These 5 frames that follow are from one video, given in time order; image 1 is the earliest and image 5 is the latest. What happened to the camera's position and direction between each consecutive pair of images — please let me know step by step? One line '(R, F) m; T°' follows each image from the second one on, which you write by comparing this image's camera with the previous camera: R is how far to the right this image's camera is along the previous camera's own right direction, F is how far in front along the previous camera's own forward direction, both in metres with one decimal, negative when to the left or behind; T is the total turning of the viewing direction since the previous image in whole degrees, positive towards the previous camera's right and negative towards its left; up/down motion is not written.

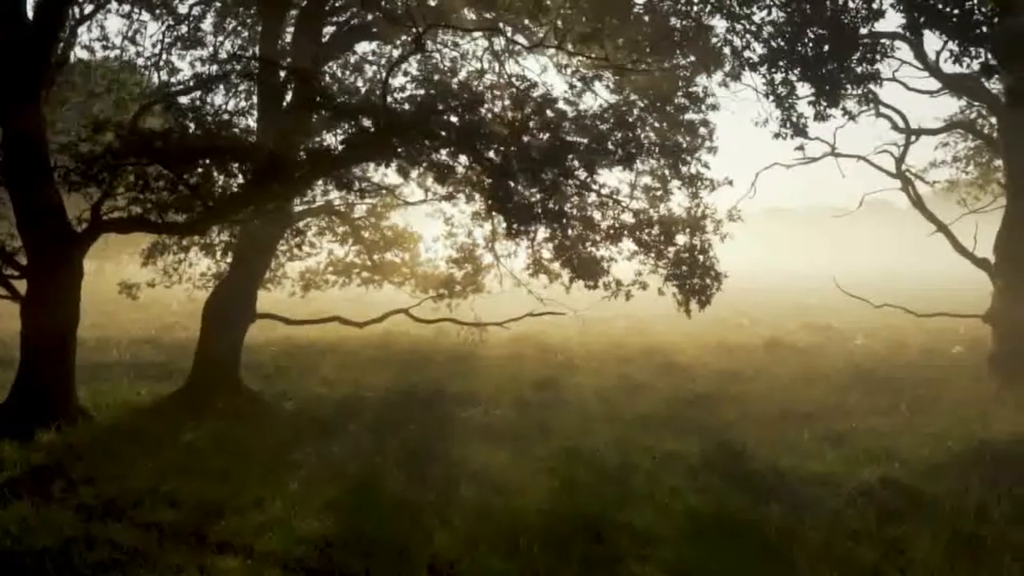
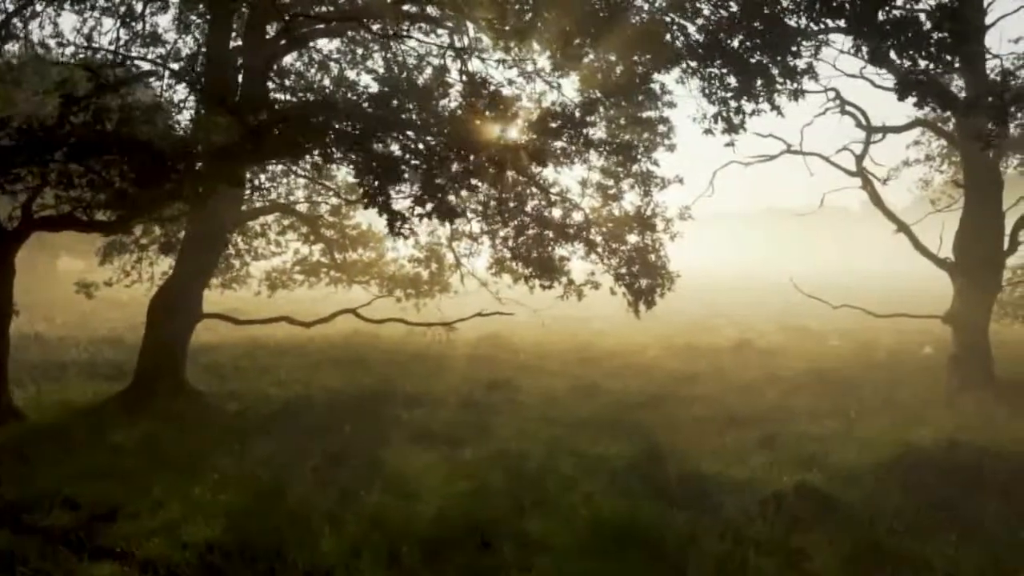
(+1.1, +0.2) m; -1°
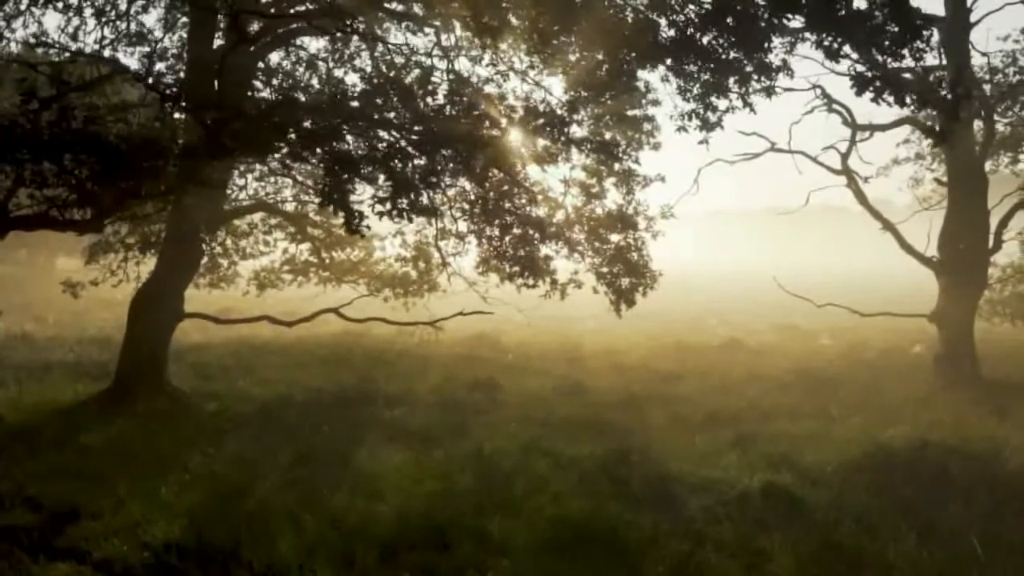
(+0.4, +0.1) m; 0°
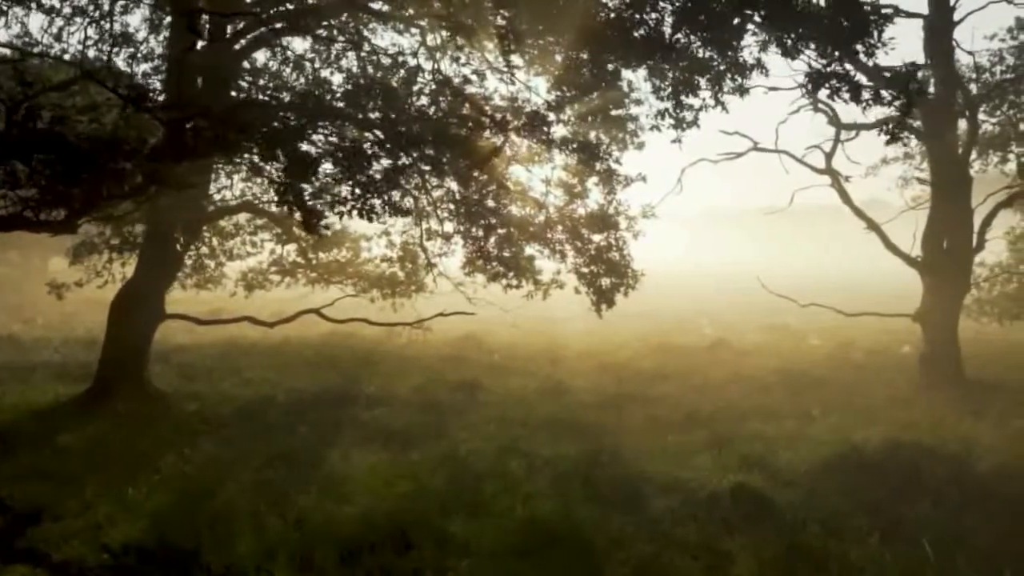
(+0.4, +0.1) m; 0°
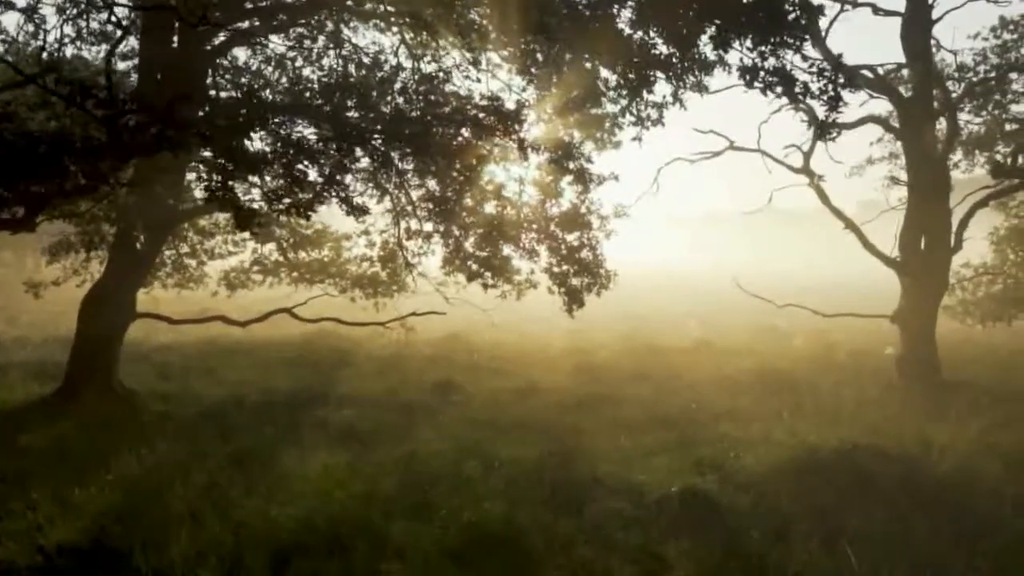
(+0.6, +0.1) m; 0°
